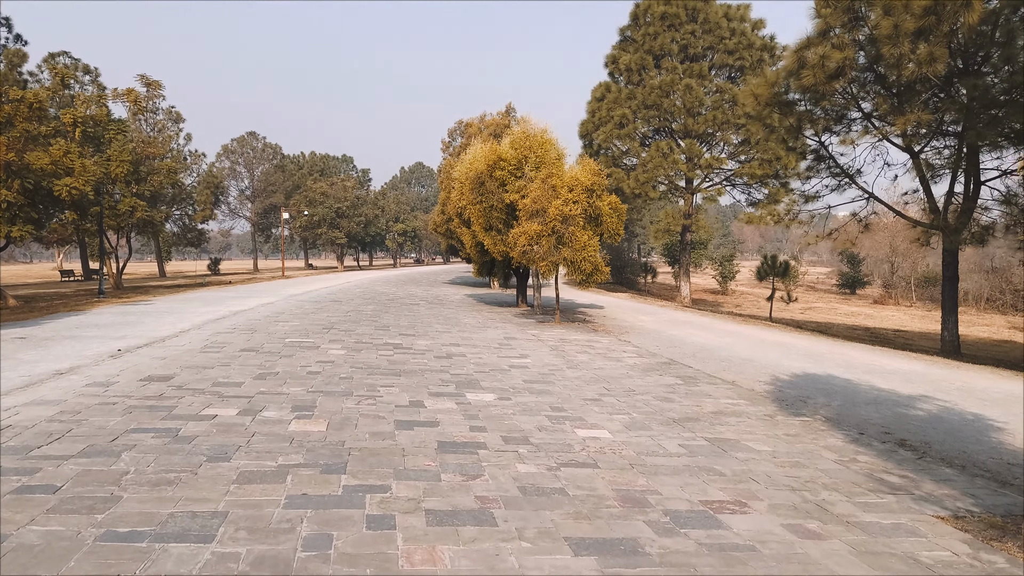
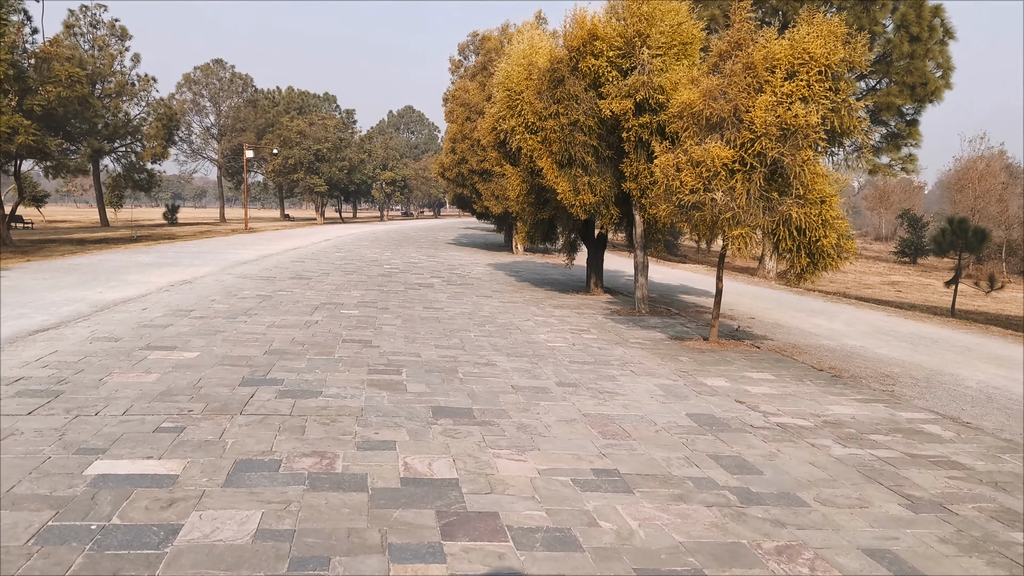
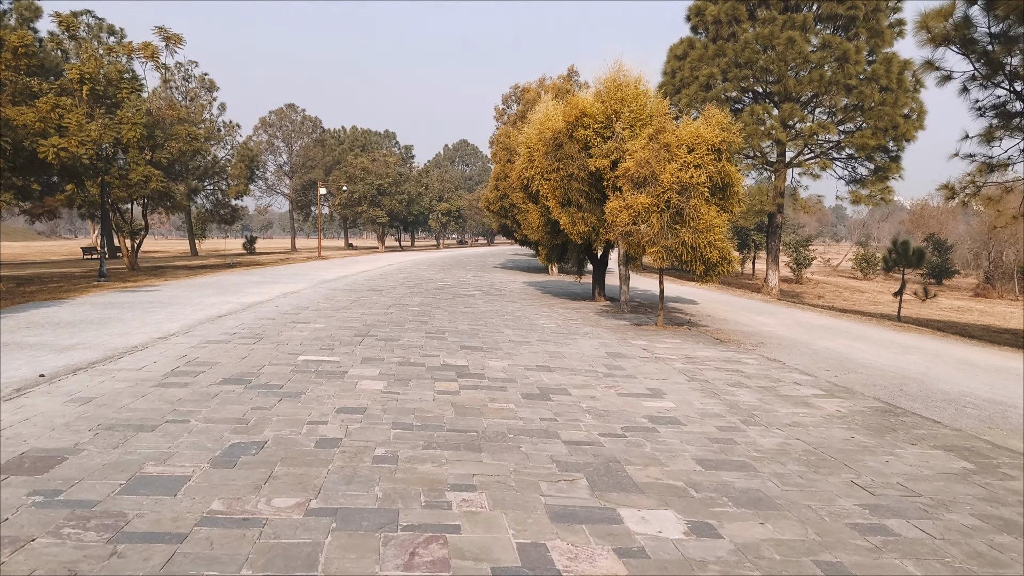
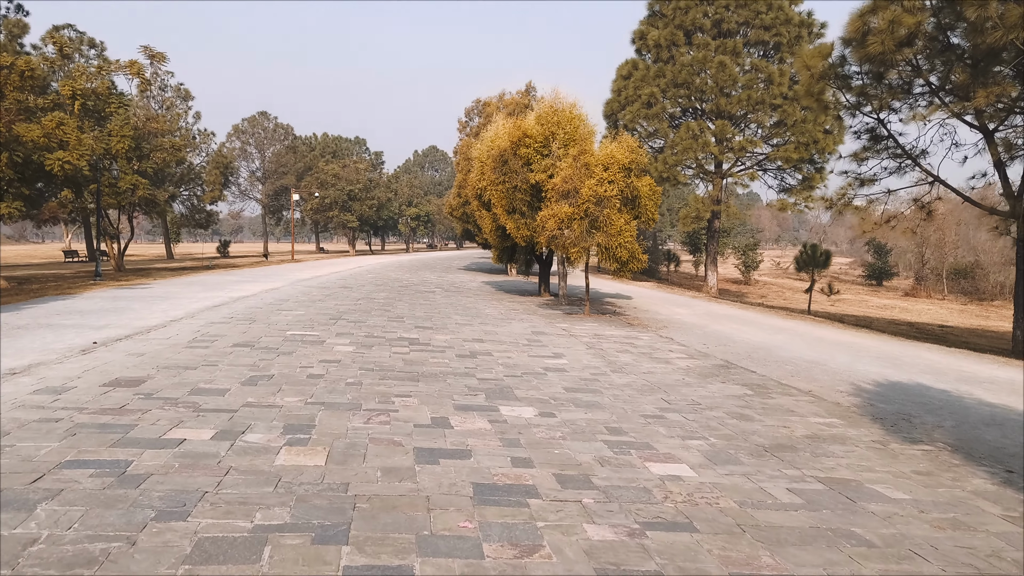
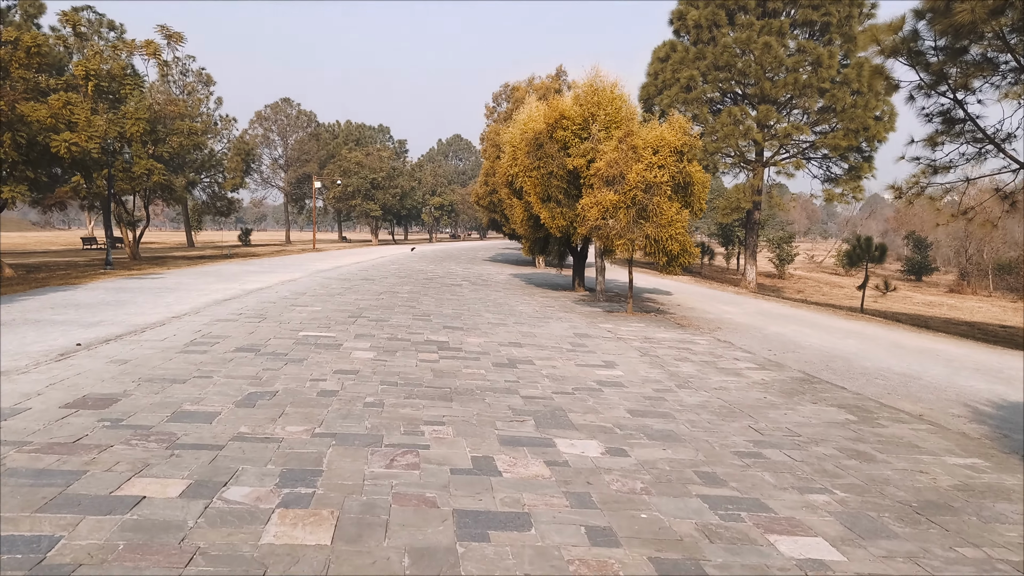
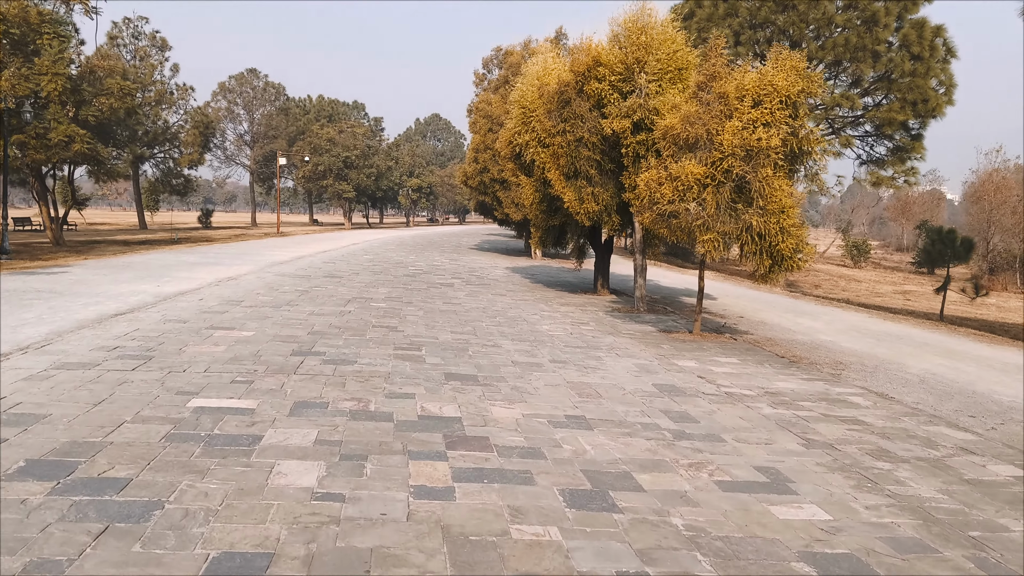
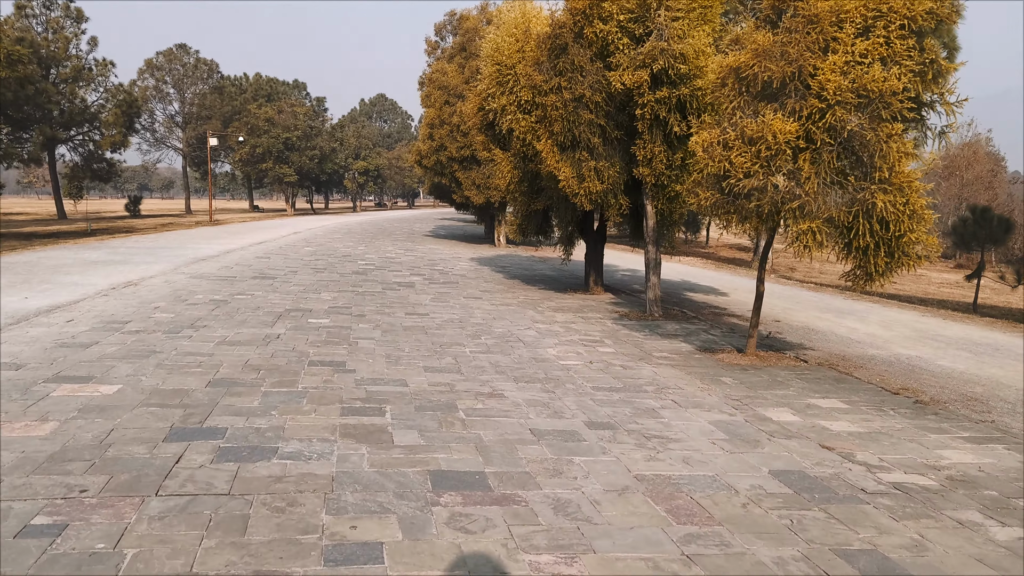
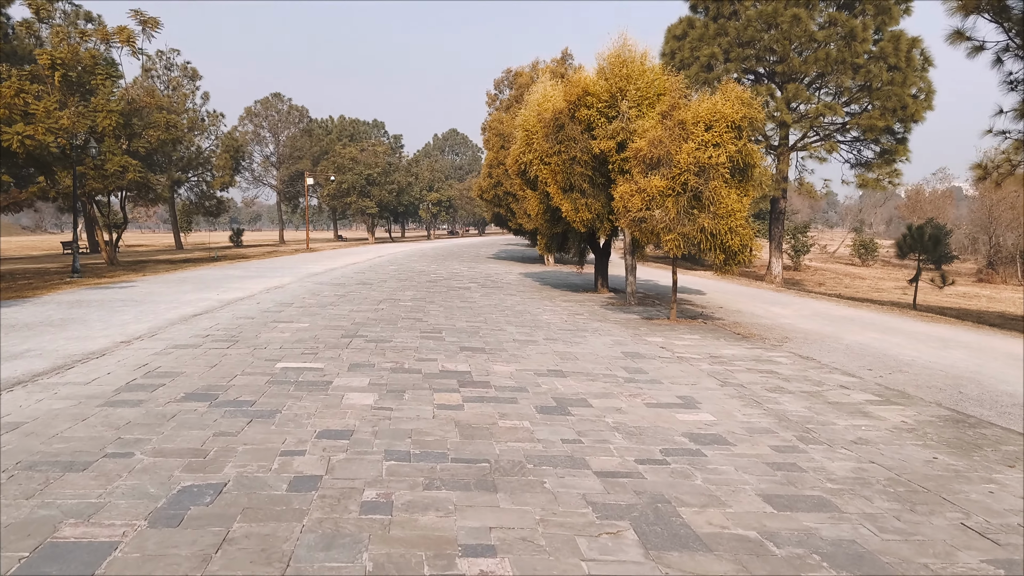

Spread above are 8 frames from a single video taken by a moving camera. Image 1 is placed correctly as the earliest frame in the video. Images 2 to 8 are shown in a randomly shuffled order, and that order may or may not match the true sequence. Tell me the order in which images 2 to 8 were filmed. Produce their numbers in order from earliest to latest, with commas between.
4, 5, 3, 8, 6, 2, 7
